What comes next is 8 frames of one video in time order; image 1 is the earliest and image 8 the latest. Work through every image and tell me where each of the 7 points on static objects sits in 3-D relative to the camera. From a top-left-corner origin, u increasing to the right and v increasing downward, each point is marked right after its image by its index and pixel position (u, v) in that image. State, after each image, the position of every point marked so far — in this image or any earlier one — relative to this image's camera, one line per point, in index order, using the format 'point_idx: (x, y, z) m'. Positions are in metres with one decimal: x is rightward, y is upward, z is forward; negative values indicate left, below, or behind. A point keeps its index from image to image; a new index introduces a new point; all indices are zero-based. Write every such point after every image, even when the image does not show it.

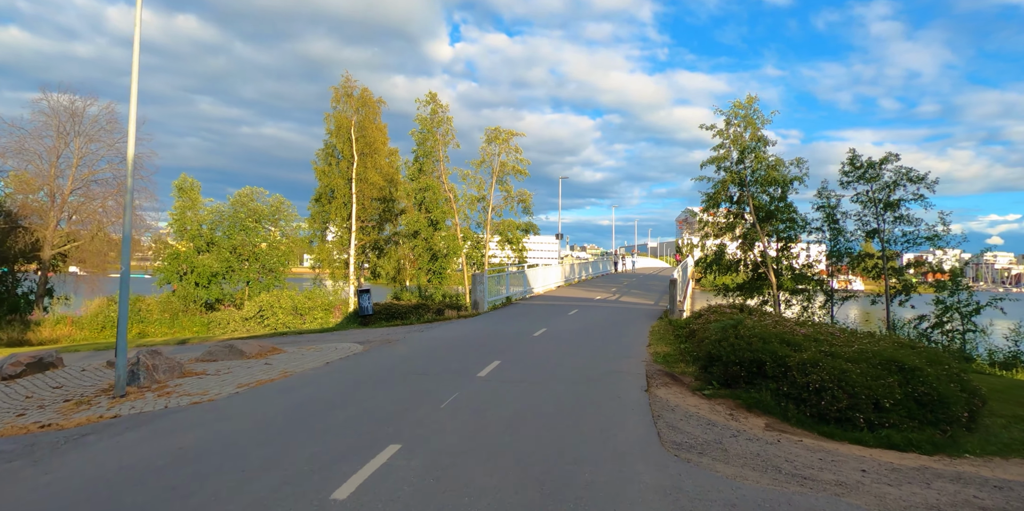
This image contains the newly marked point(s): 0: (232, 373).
0: (-4.1, -1.7, +8.4) m
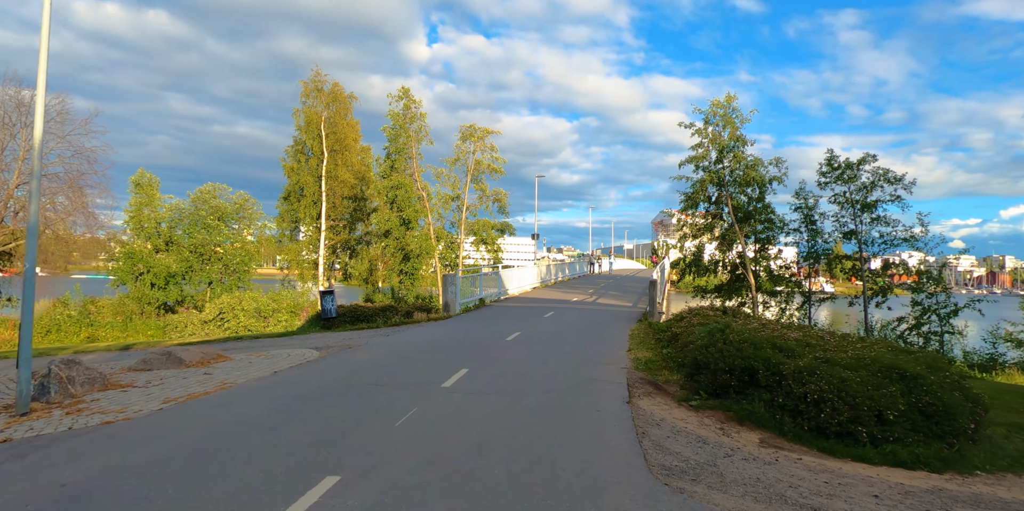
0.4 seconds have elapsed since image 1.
0: (-4.6, -1.7, +7.4) m
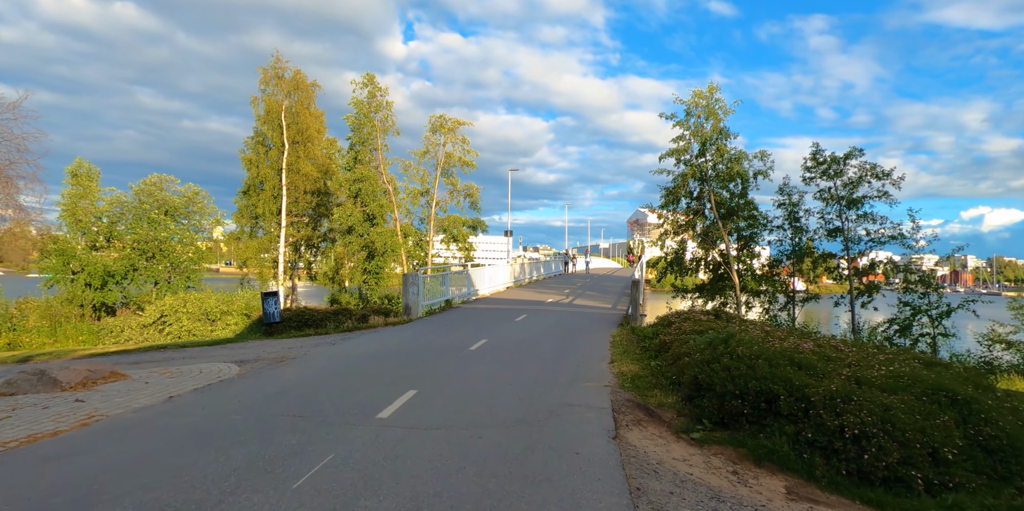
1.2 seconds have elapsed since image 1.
0: (-5.0, -1.6, +5.7) m
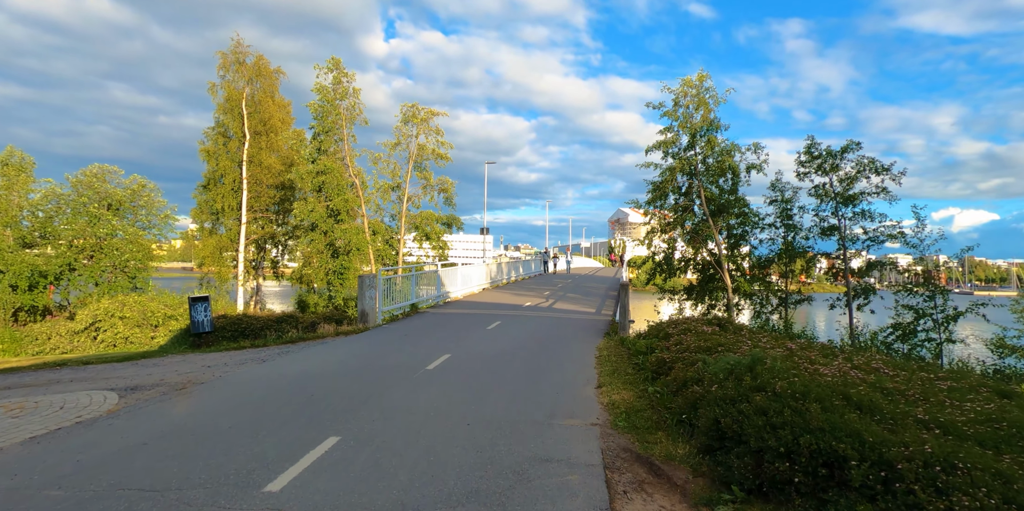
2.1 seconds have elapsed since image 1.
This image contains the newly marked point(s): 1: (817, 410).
0: (-5.3, -1.6, +3.8) m
1: (+2.2, -1.1, +4.2) m
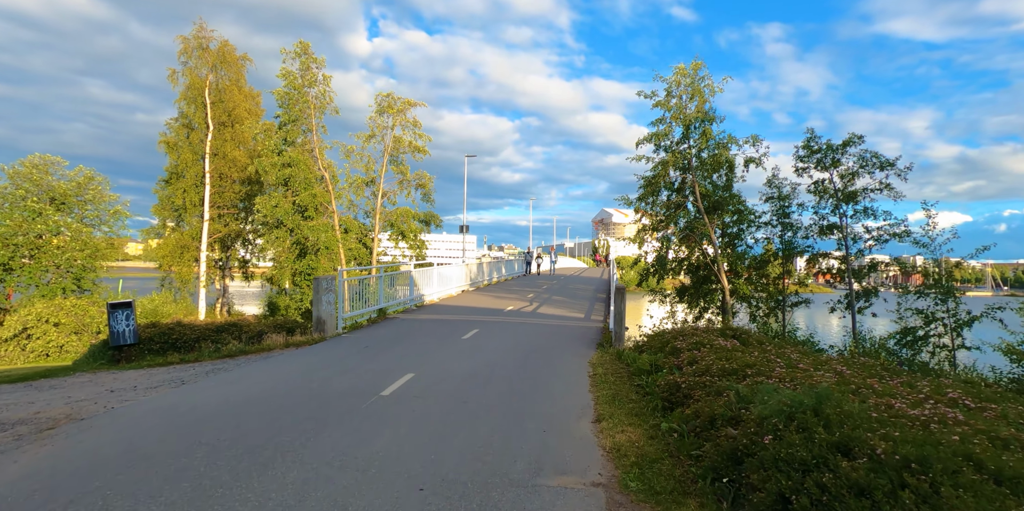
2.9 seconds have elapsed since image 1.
0: (-5.5, -1.6, +2.1) m
1: (+2.0, -1.1, +2.6) m
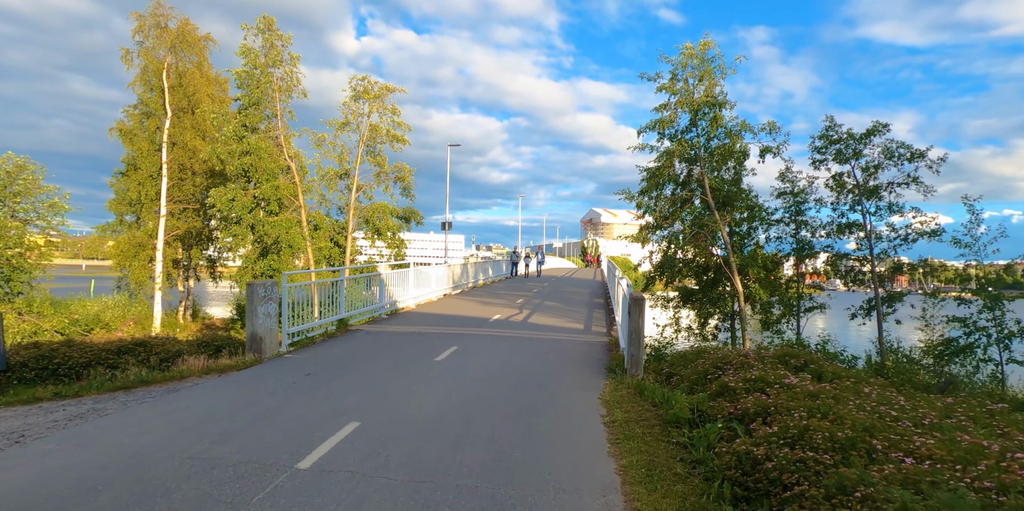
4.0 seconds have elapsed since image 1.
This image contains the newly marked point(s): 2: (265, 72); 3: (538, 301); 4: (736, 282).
0: (-5.5, -1.6, -0.3) m
1: (+2.0, -1.1, +0.5) m
2: (-8.7, +6.5, +20.2) m
3: (+0.8, -1.4, +17.6) m
4: (+7.0, -0.8, +18.3) m
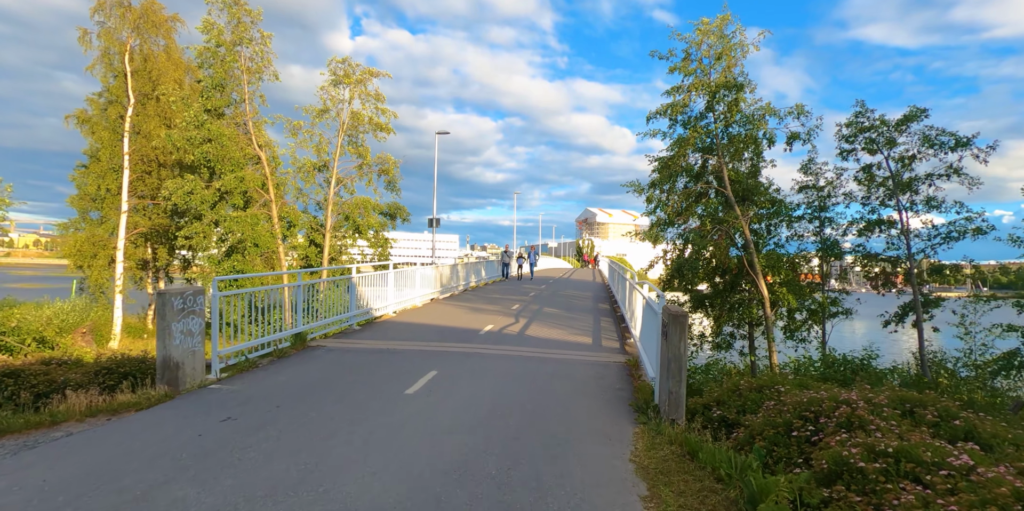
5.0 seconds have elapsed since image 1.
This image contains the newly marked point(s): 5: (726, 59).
0: (-5.5, -1.6, -2.3) m
1: (+2.0, -1.1, -1.5) m
2: (-8.9, +6.5, +18.1) m
3: (+0.7, -1.4, +15.6) m
4: (+6.9, -0.8, +16.4) m
5: (+6.1, +5.6, +16.2) m
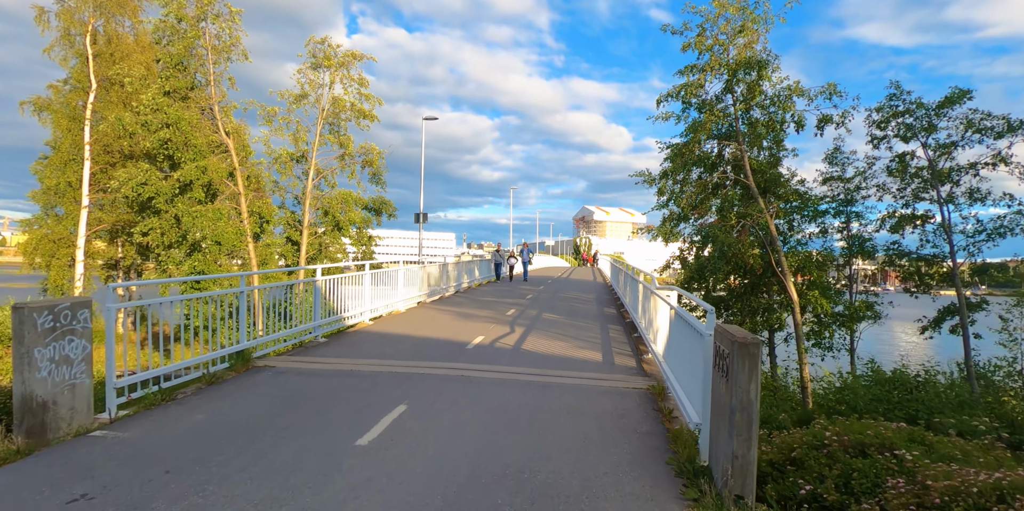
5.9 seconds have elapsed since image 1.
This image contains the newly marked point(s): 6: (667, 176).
0: (-5.5, -1.6, -4.2) m
1: (+2.0, -1.1, -3.3) m
2: (-9.0, +6.5, +16.3) m
3: (+0.5, -1.4, +13.8) m
4: (+6.7, -0.8, +14.6) m
5: (+5.9, +5.6, +14.5) m
6: (+3.9, +2.0, +14.5) m
